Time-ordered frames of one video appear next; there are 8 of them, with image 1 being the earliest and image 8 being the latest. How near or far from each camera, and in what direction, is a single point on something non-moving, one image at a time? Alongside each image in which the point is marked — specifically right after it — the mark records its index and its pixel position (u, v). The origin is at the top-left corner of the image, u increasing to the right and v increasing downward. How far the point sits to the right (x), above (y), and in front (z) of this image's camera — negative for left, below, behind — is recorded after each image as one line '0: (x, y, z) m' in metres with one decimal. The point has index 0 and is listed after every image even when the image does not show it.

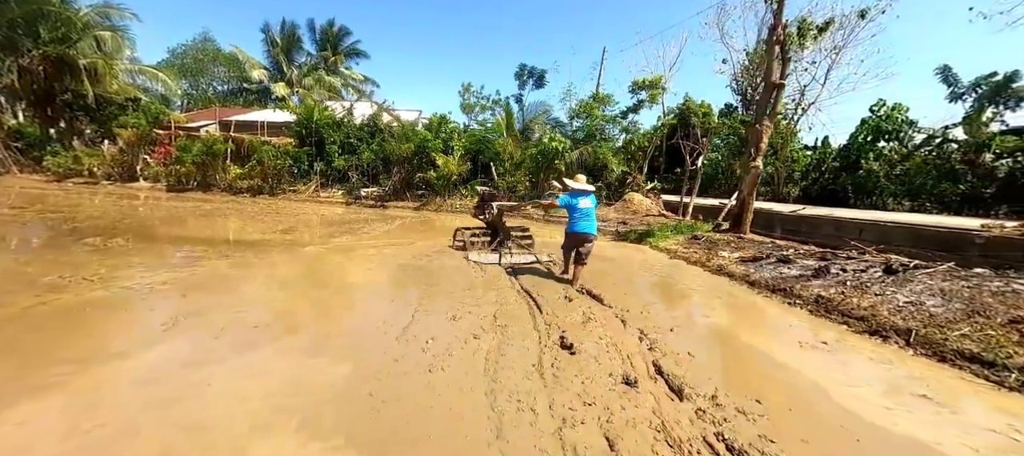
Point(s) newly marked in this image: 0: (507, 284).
0: (-0.1, -1.0, +6.3) m
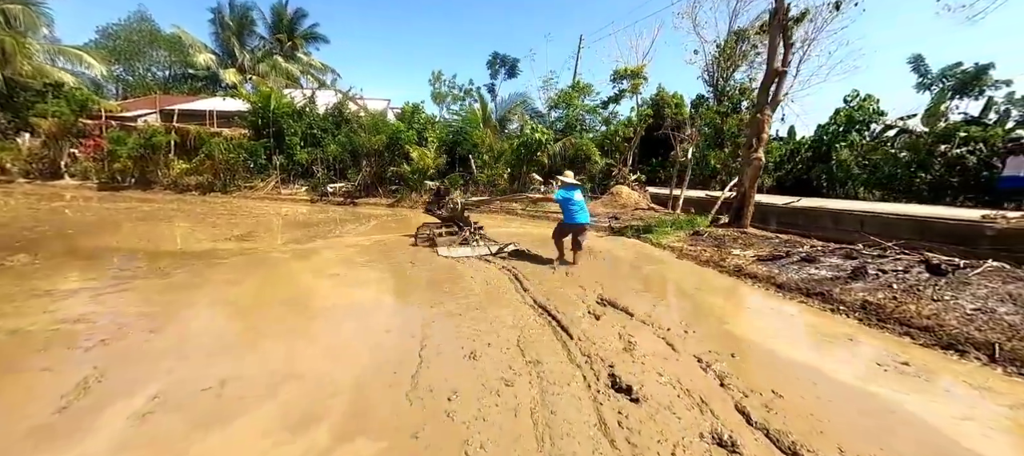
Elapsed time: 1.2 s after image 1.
0: (+0.1, -1.0, +5.4) m
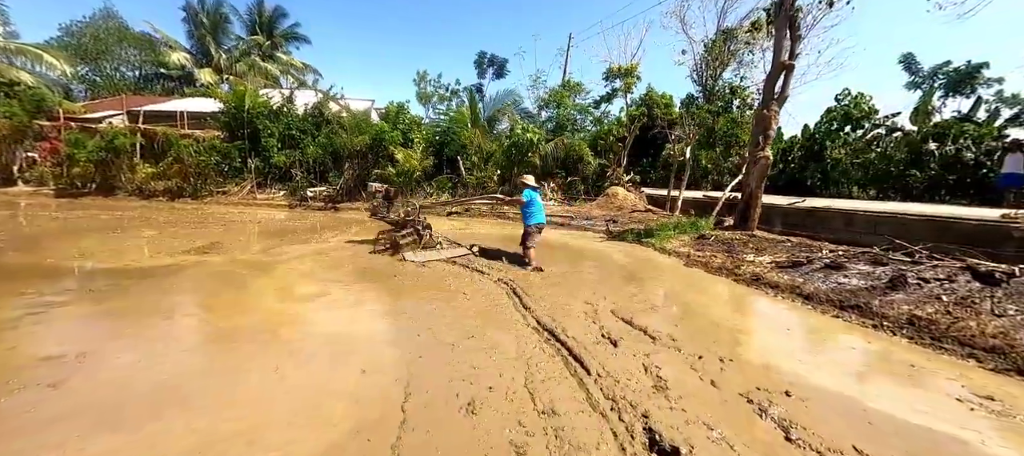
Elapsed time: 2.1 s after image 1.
0: (+0.1, -1.2, +4.7) m
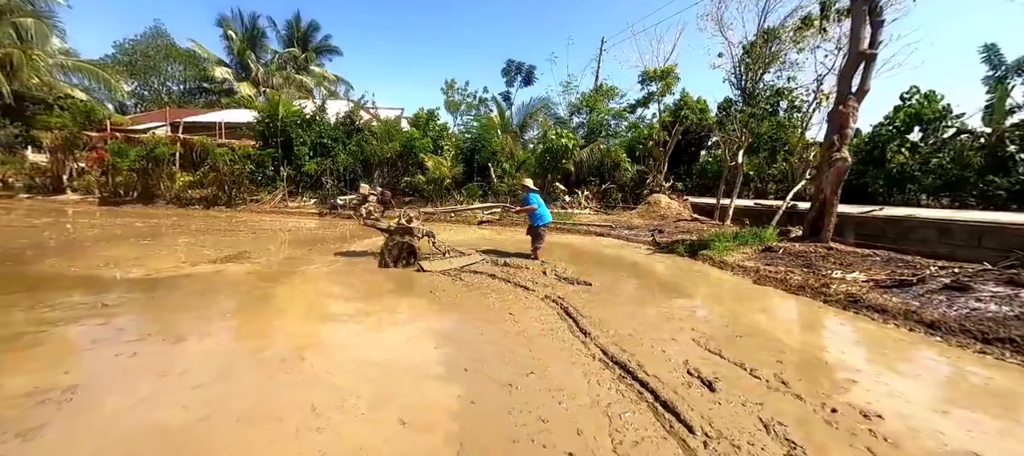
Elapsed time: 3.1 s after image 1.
0: (+0.7, -1.3, +3.9) m
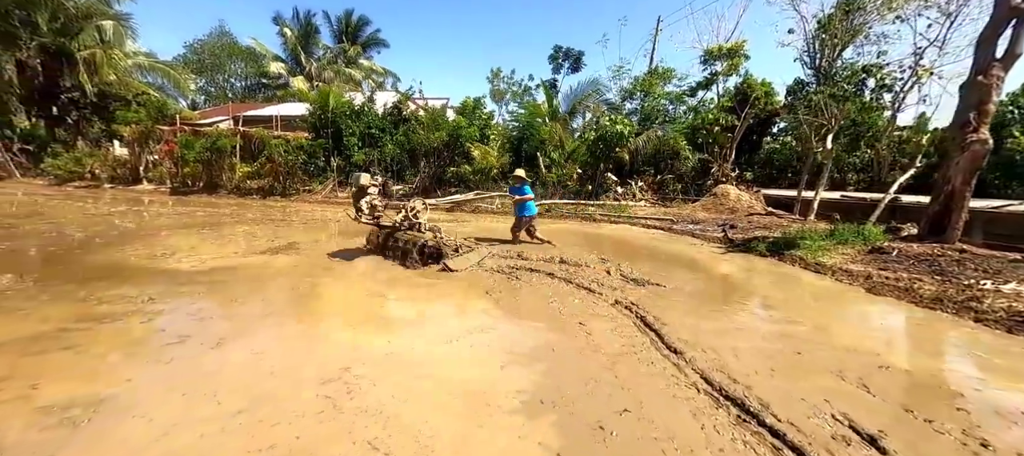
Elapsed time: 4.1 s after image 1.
0: (+1.4, -1.3, +3.2) m
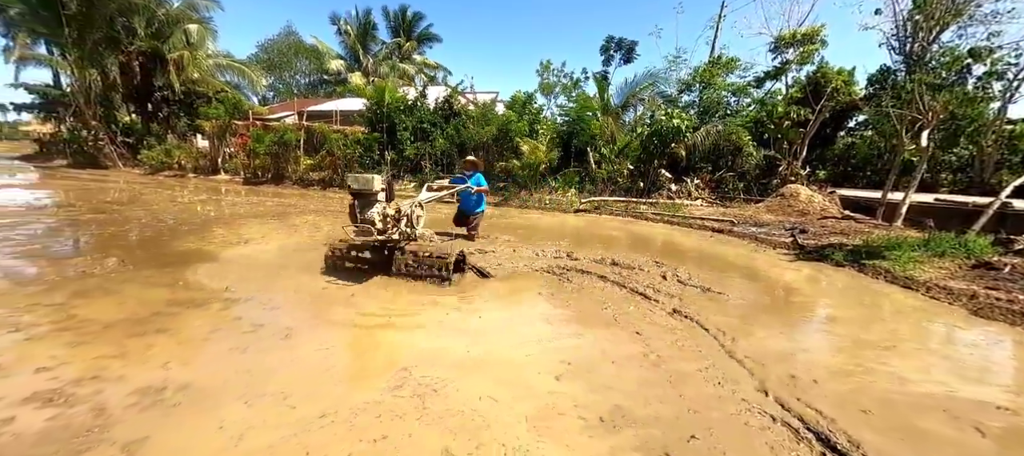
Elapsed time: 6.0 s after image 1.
0: (+1.9, -1.4, +3.0) m
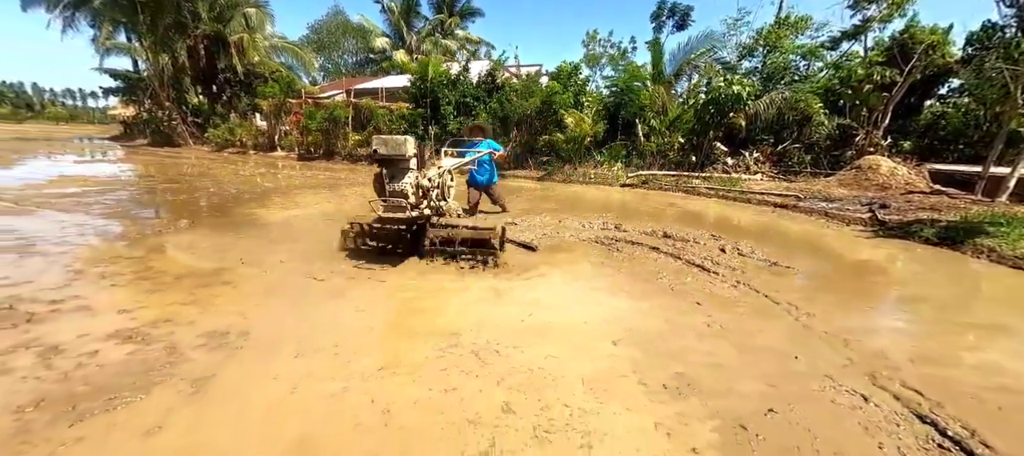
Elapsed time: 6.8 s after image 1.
0: (+2.3, -1.0, +2.7) m
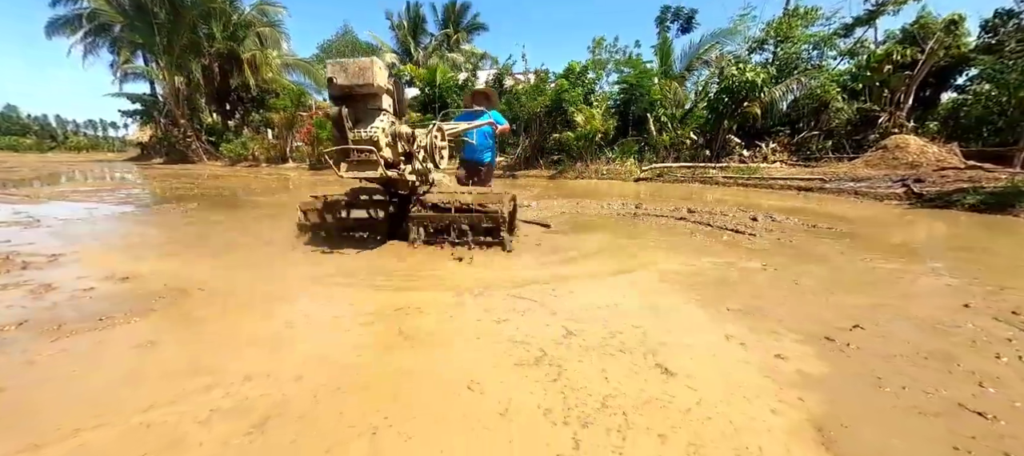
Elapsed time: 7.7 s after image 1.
0: (+2.6, -0.4, +2.4) m
